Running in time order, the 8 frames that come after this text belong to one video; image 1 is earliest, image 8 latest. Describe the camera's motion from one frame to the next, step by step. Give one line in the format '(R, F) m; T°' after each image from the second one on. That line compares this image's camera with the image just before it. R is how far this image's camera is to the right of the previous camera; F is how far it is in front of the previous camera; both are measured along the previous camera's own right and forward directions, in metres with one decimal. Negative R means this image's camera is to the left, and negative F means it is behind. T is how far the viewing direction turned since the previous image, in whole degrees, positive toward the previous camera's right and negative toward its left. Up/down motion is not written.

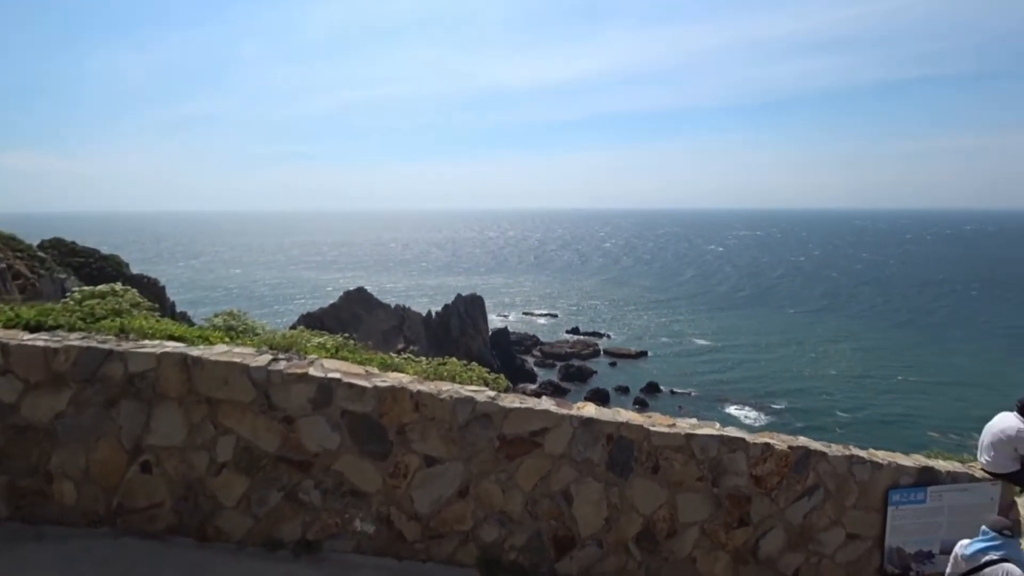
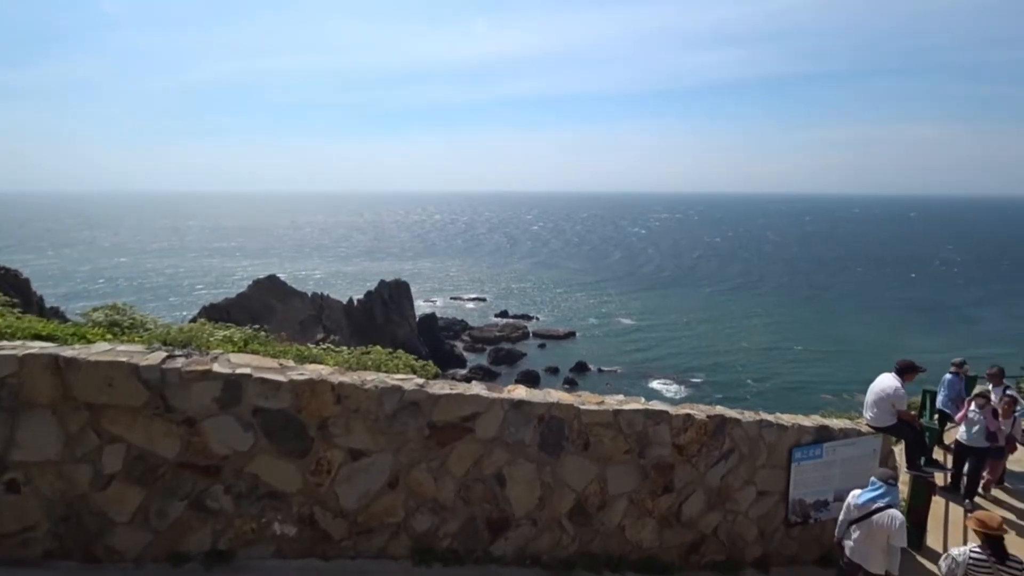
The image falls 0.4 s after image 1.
(+0.1, +0.1) m; +8°
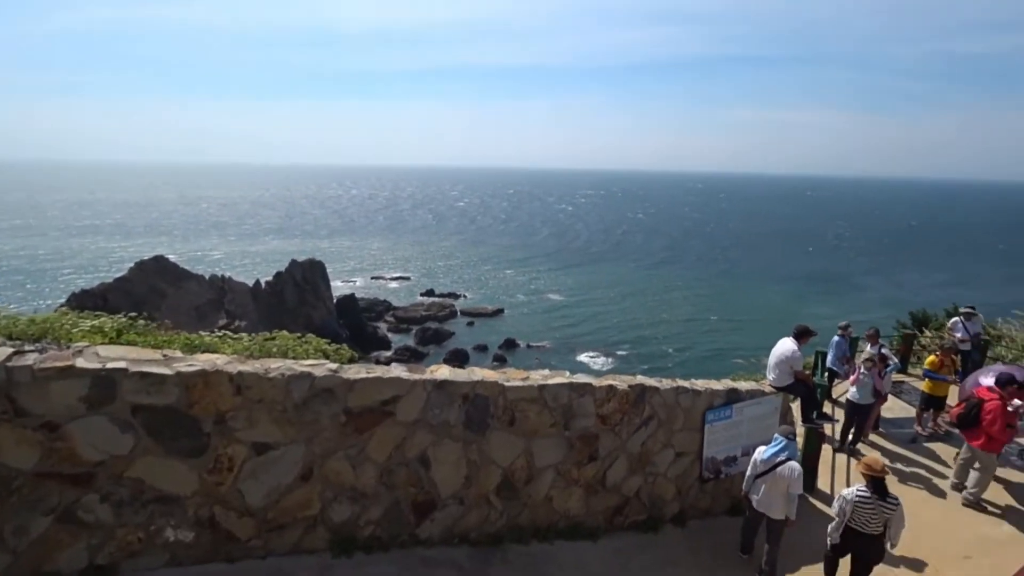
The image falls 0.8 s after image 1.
(+0.1, +0.2) m; +8°
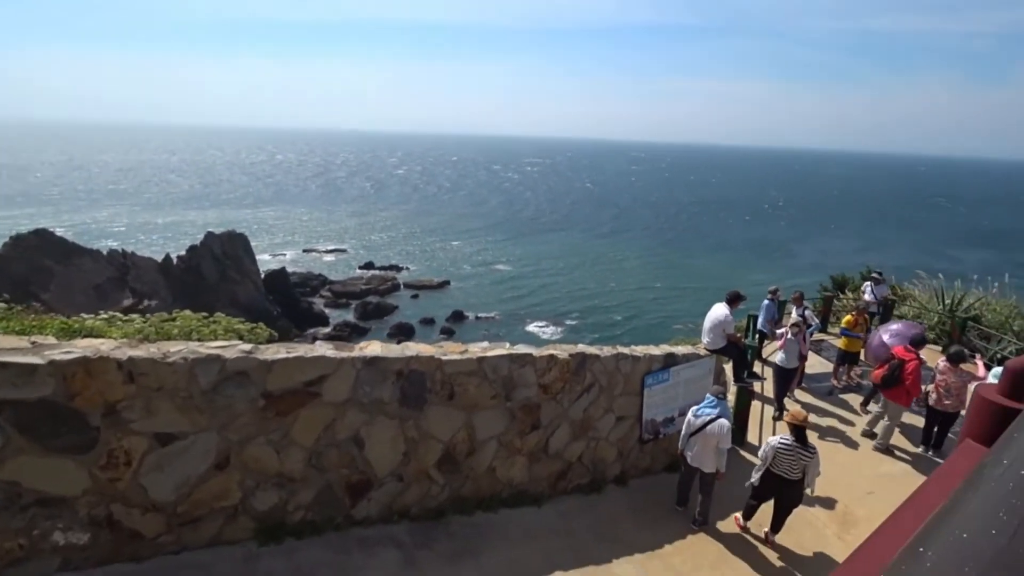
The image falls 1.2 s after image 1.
(+0.2, +0.2) m; +6°
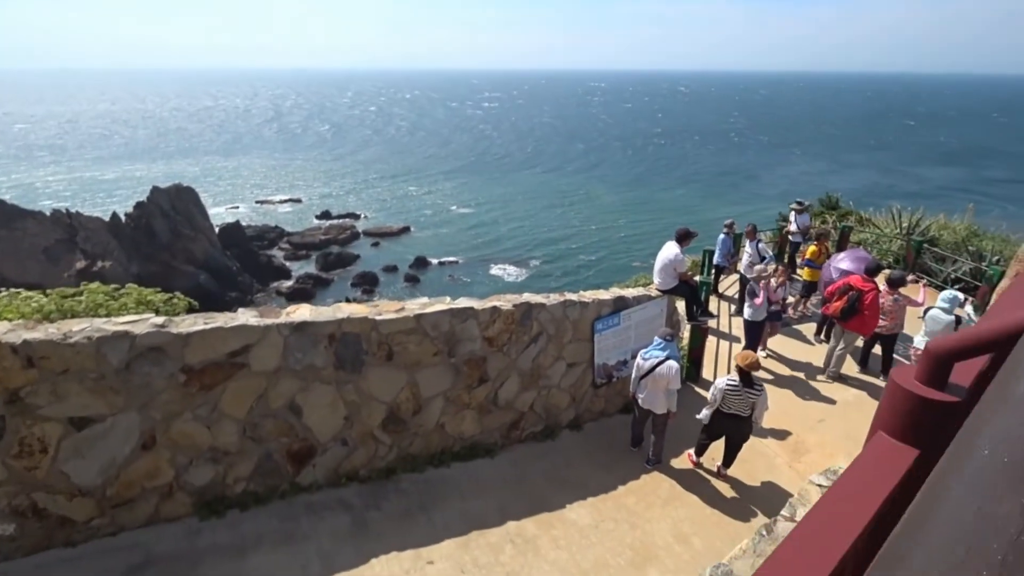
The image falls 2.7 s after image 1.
(+0.5, +0.3) m; +3°
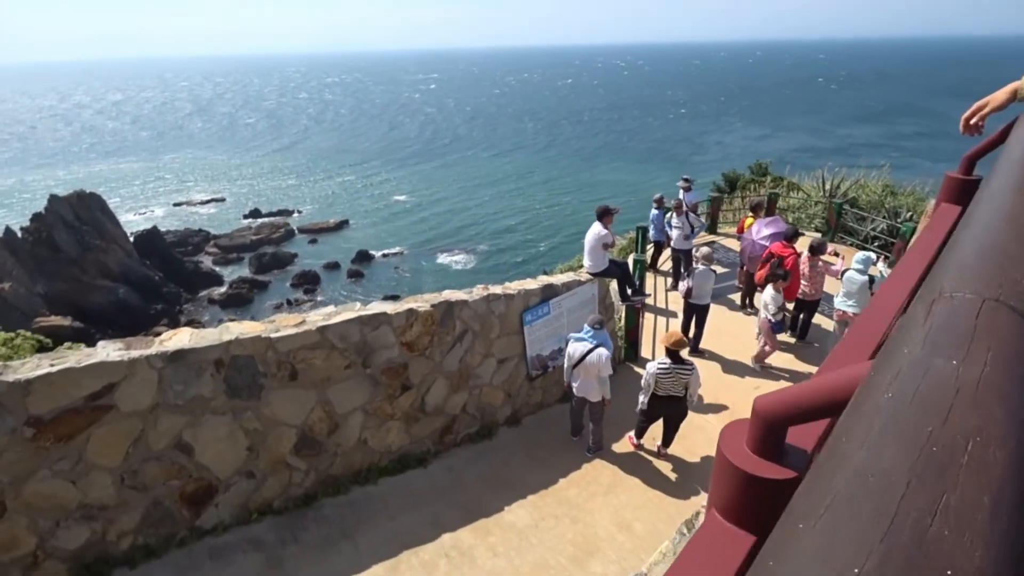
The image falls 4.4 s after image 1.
(+0.6, +0.4) m; +5°
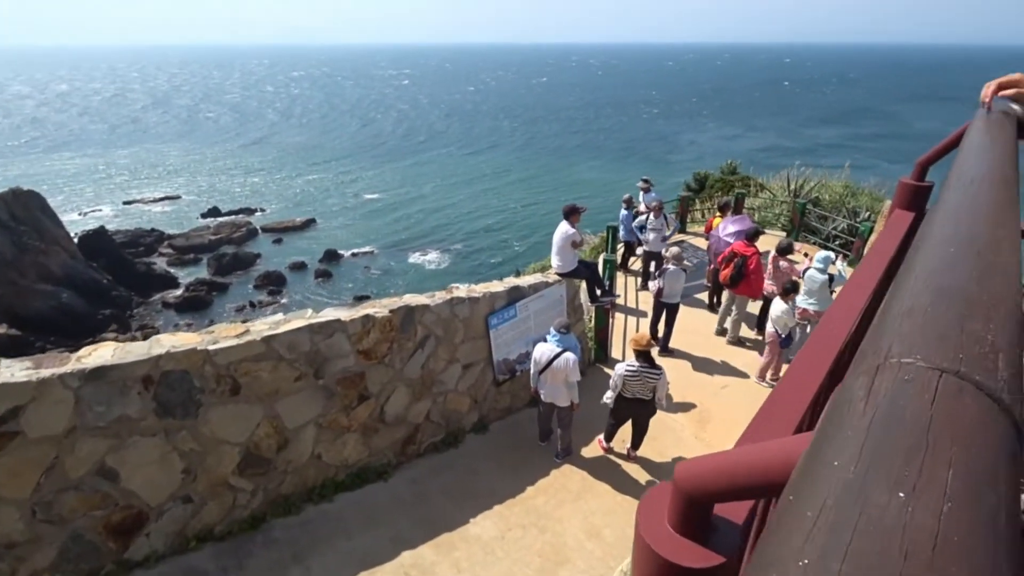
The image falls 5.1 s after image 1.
(+0.1, +0.3) m; +3°
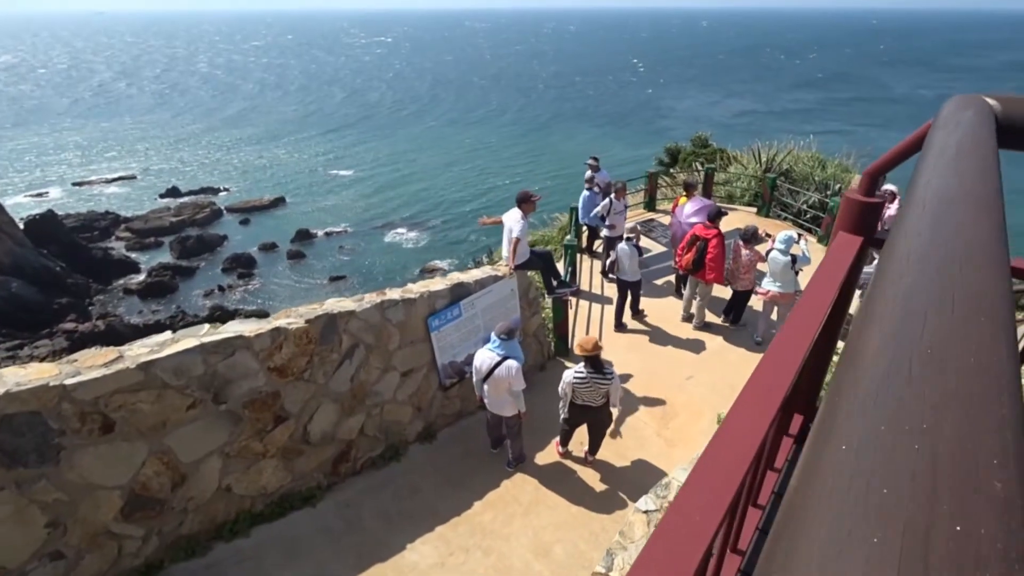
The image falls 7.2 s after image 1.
(+0.7, +0.8) m; +2°
